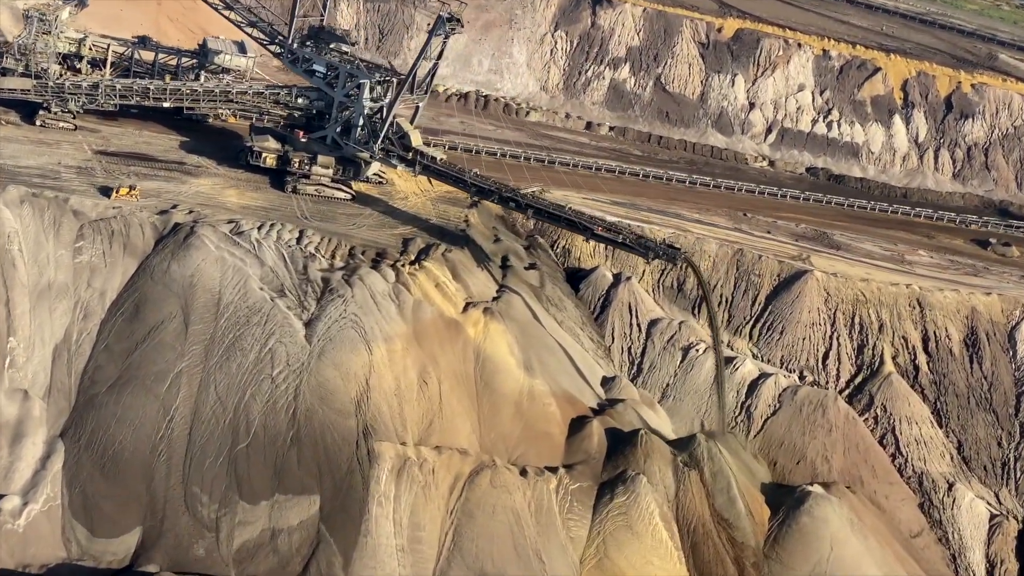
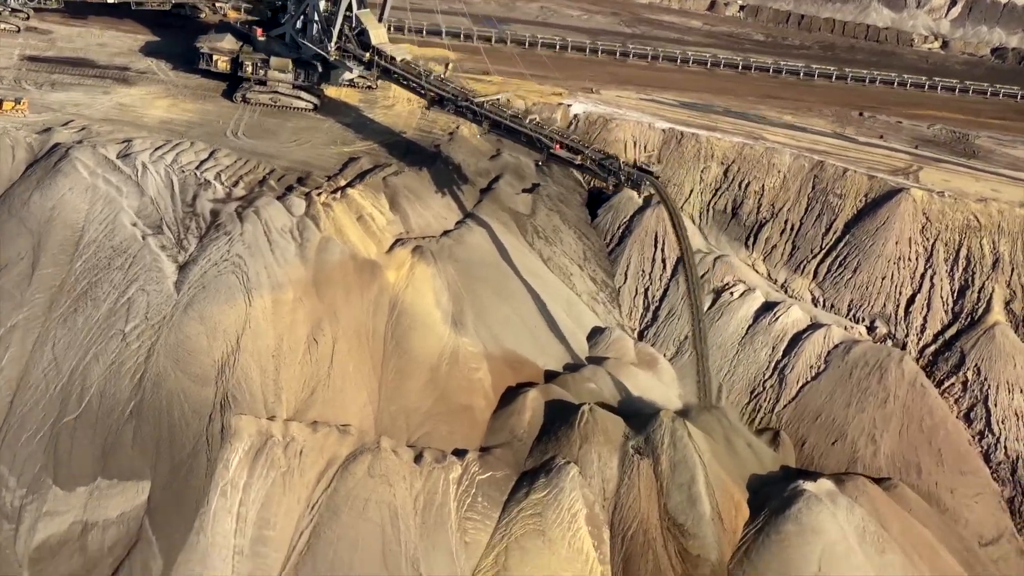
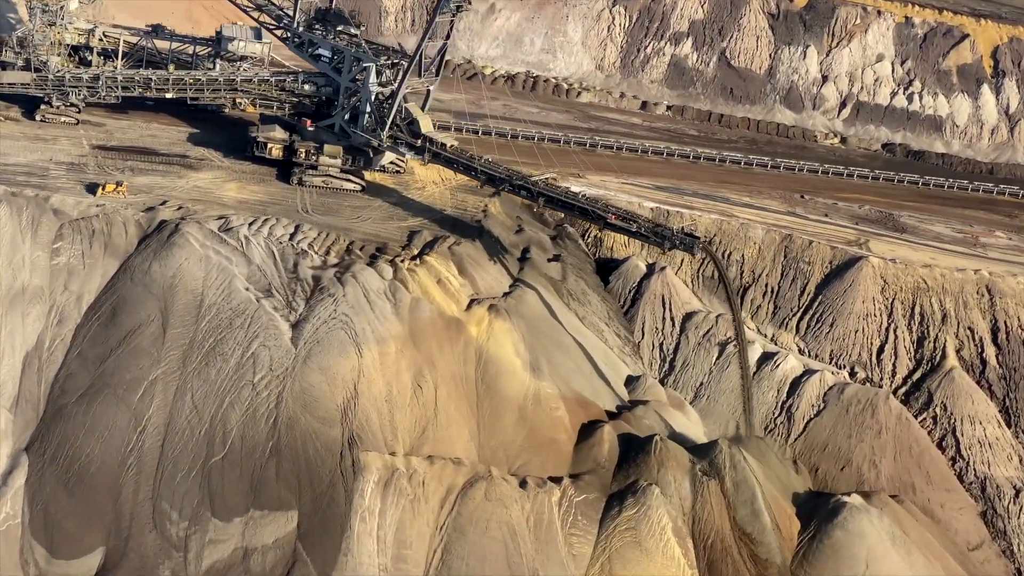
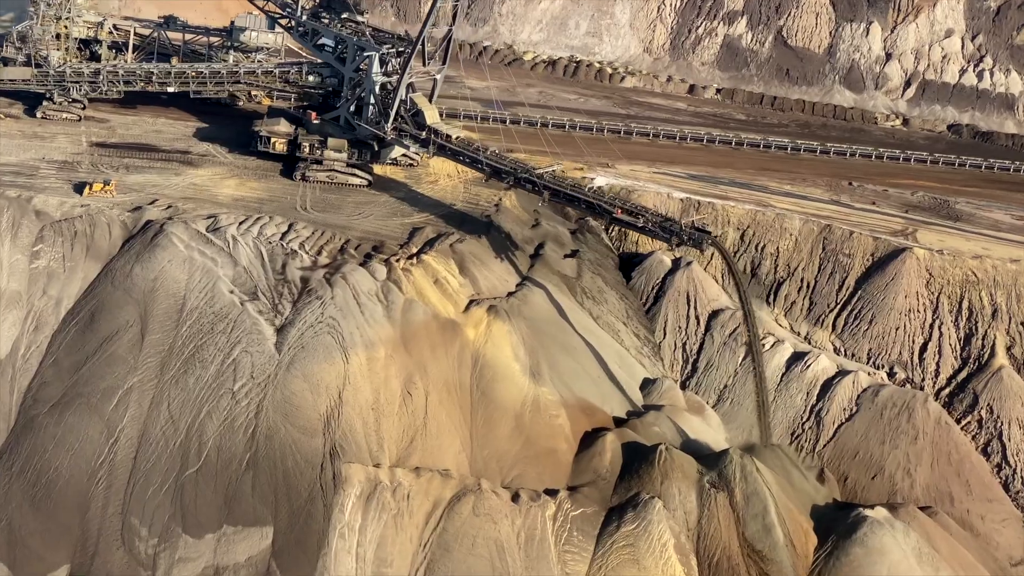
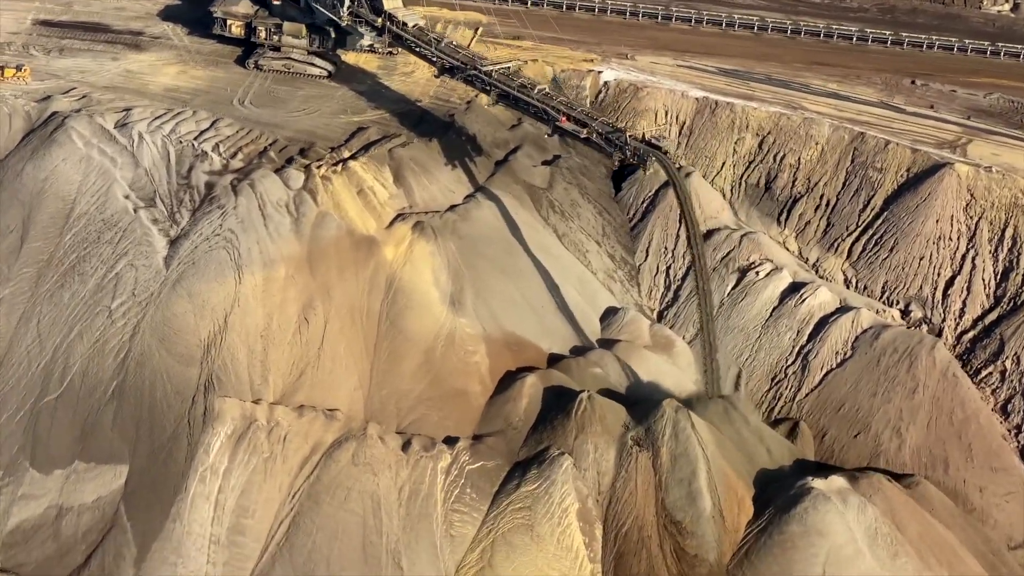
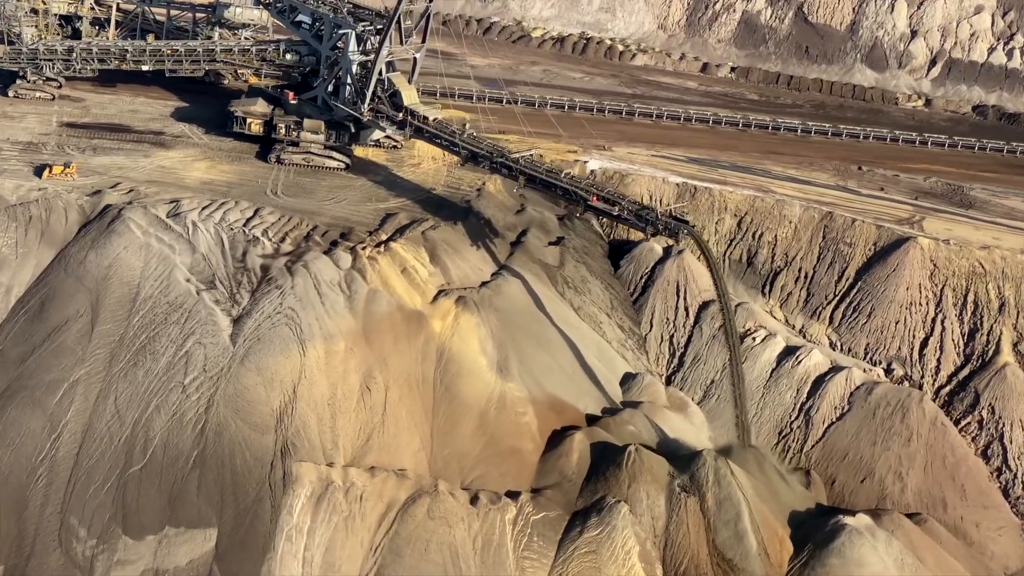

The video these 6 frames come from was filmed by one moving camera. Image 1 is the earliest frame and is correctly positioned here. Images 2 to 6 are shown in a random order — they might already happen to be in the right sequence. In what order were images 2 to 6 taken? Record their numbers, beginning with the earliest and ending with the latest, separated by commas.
3, 4, 6, 2, 5
